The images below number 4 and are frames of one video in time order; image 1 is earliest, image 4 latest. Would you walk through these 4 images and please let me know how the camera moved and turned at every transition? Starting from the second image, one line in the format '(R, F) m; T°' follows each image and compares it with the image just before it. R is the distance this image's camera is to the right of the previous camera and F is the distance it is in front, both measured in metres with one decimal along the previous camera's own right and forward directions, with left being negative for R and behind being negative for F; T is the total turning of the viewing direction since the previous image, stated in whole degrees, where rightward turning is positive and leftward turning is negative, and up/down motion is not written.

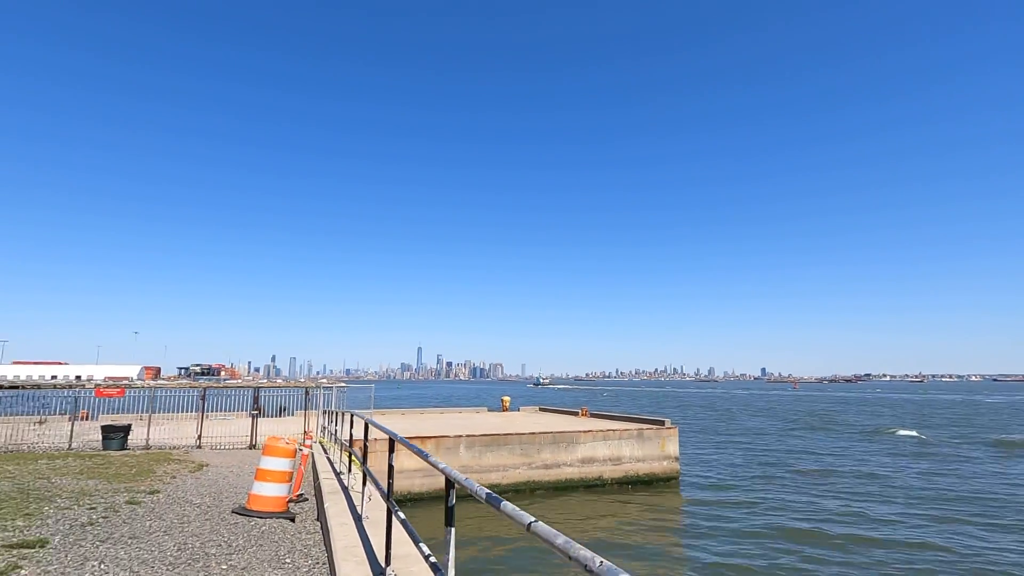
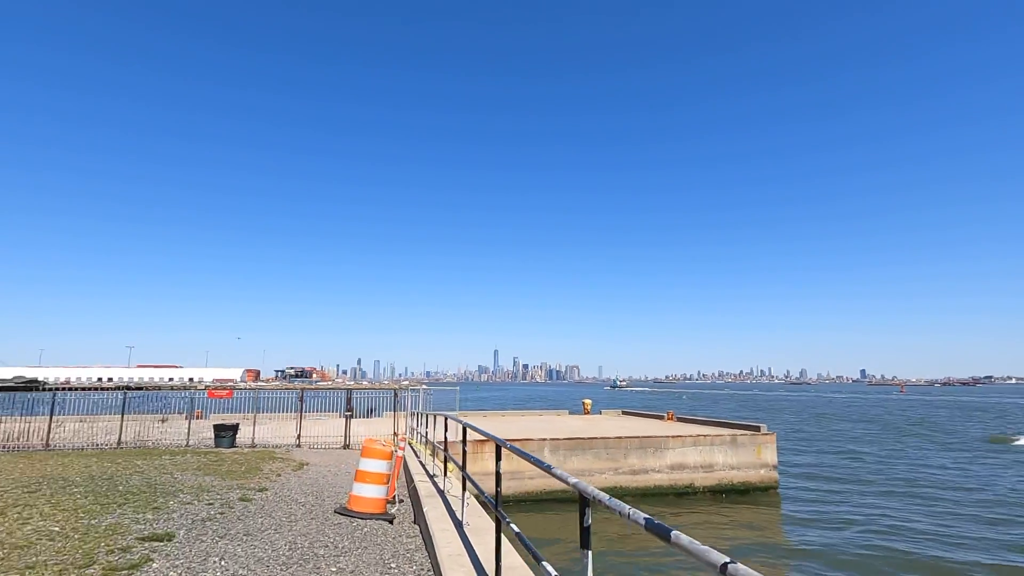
(-0.4, +0.3) m; -8°
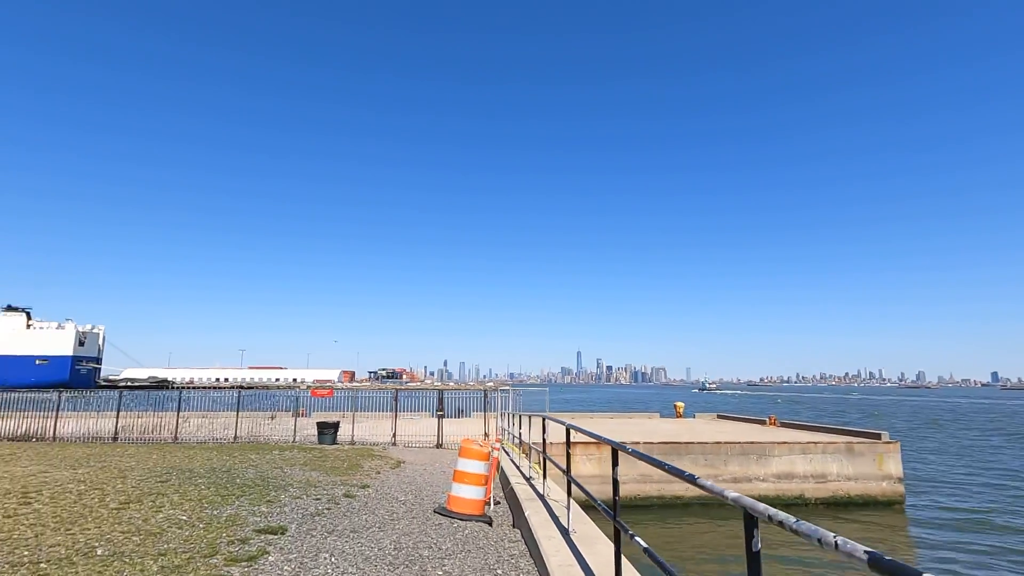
(-0.3, +0.4) m; -9°
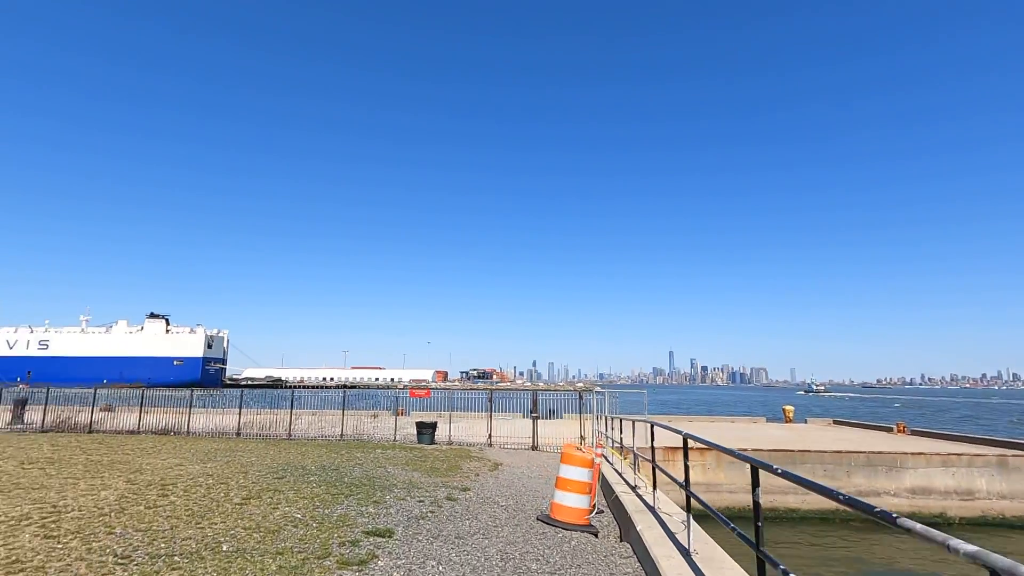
(-0.2, +0.4) m; -9°
